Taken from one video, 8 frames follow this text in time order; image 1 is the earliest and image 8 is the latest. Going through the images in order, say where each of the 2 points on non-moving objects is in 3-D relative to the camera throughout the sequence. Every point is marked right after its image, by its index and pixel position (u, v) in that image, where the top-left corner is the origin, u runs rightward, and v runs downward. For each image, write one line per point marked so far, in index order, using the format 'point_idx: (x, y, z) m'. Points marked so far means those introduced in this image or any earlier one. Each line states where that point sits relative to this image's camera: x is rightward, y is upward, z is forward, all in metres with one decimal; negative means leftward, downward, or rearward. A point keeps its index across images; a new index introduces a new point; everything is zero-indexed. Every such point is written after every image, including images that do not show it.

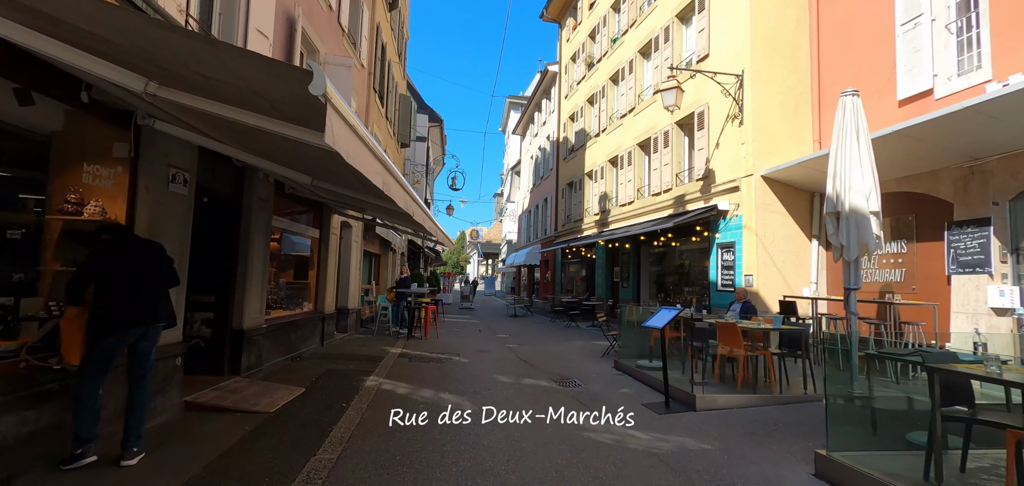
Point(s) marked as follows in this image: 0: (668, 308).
0: (+2.0, -0.8, +6.3) m
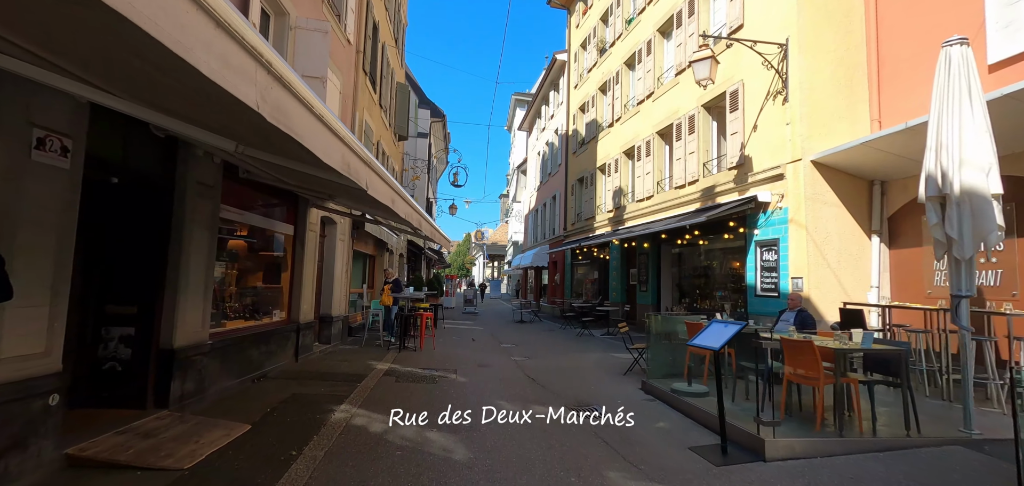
0: (+2.1, -0.8, +4.8) m
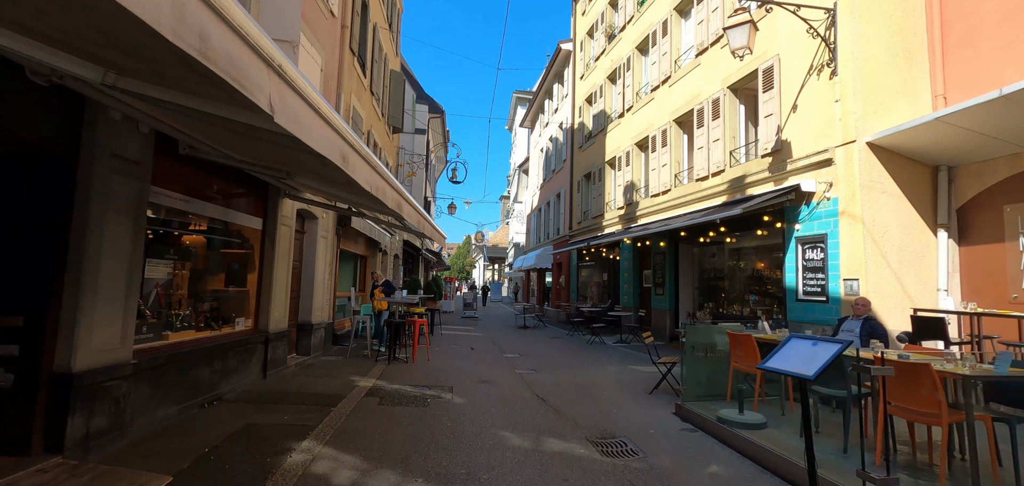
0: (+2.1, -0.7, +3.6) m
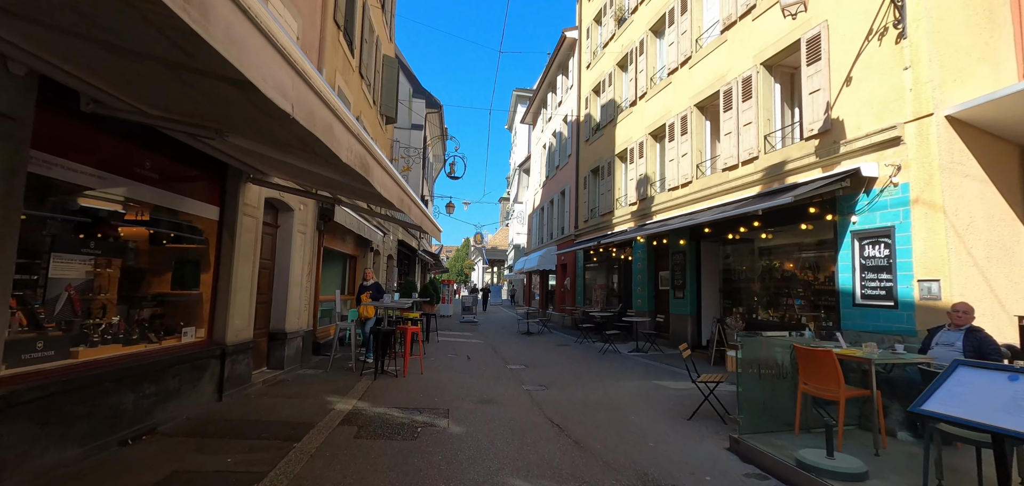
0: (+2.2, -0.6, +2.3) m
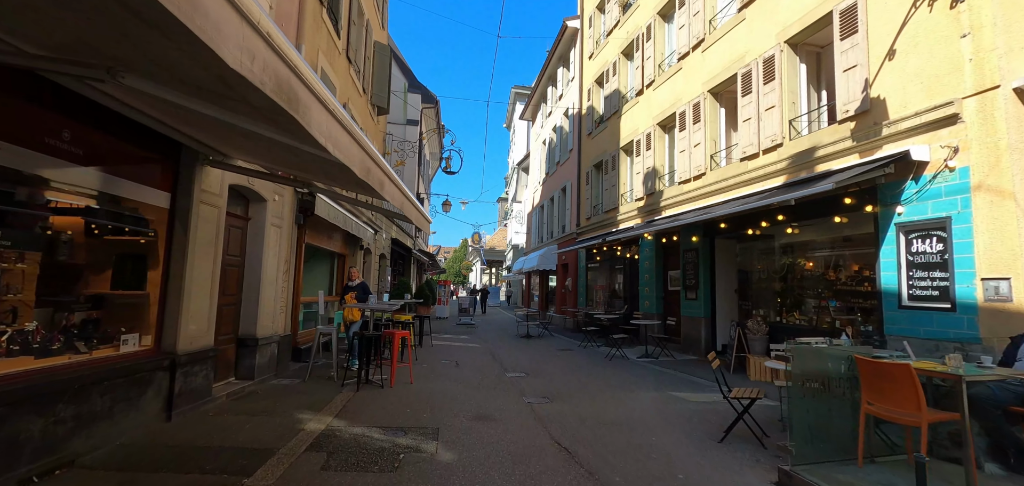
0: (+2.3, -0.5, +1.5) m
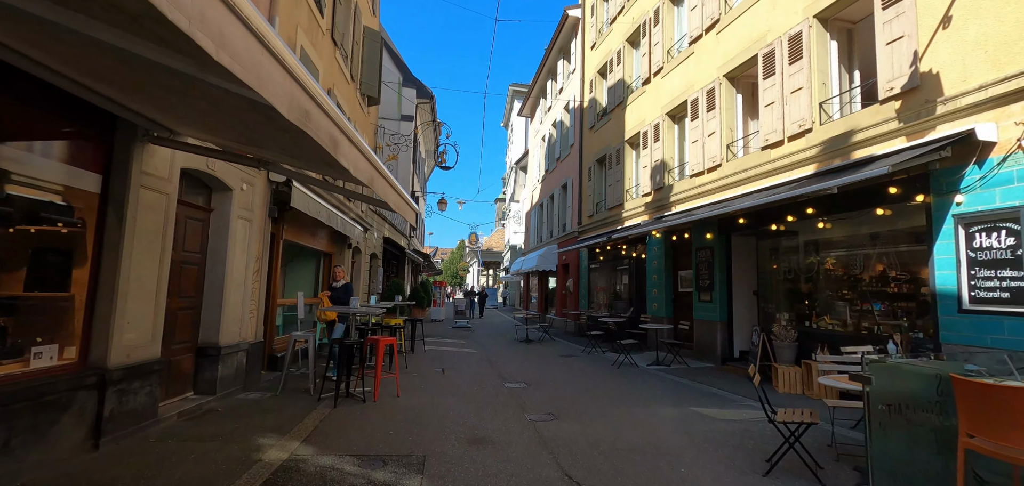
0: (+2.3, -0.4, +0.7) m
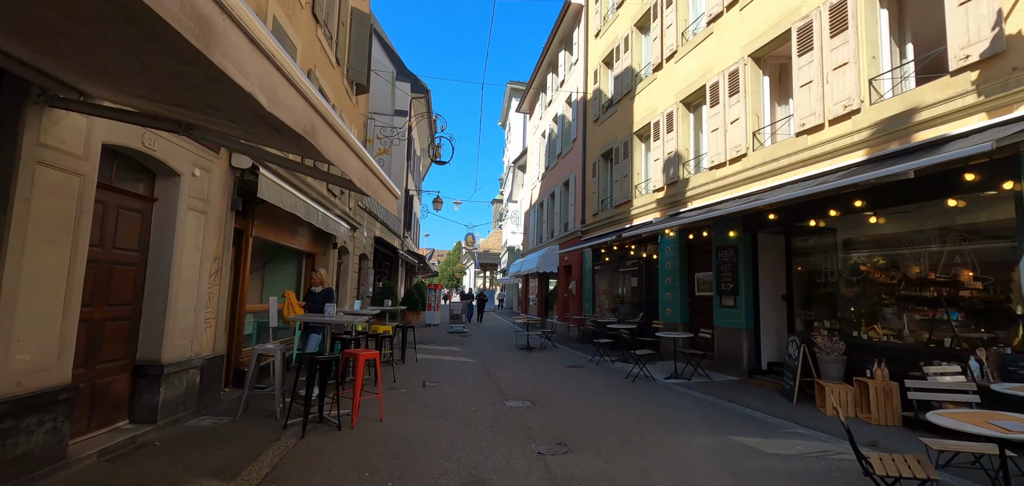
0: (+2.4, -0.4, -0.3) m
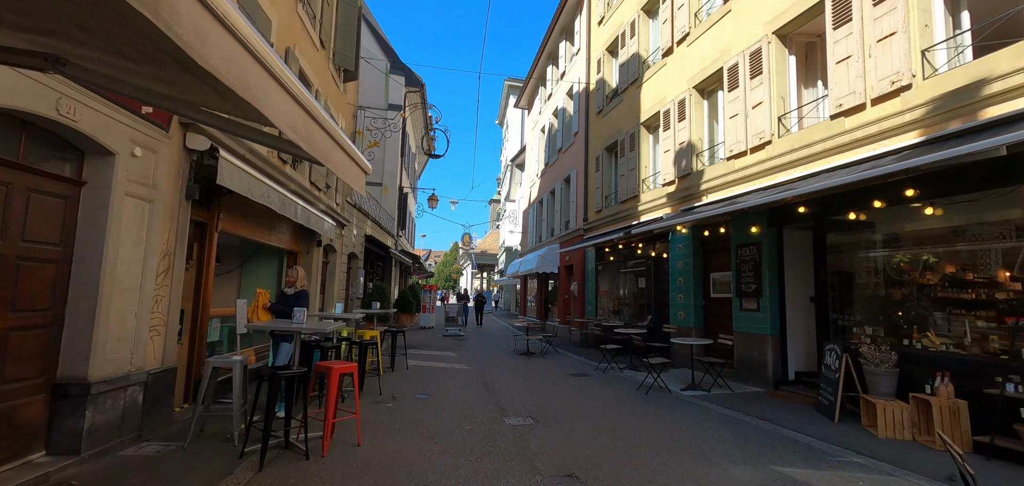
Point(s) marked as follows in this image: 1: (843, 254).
0: (+2.4, -0.3, -1.2) m
1: (+4.7, -0.2, +7.1) m
